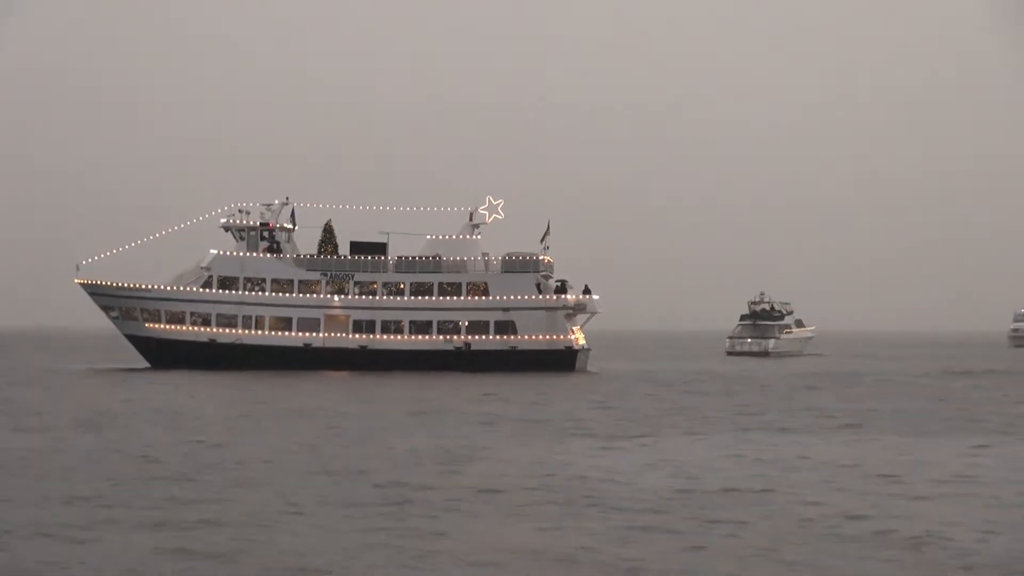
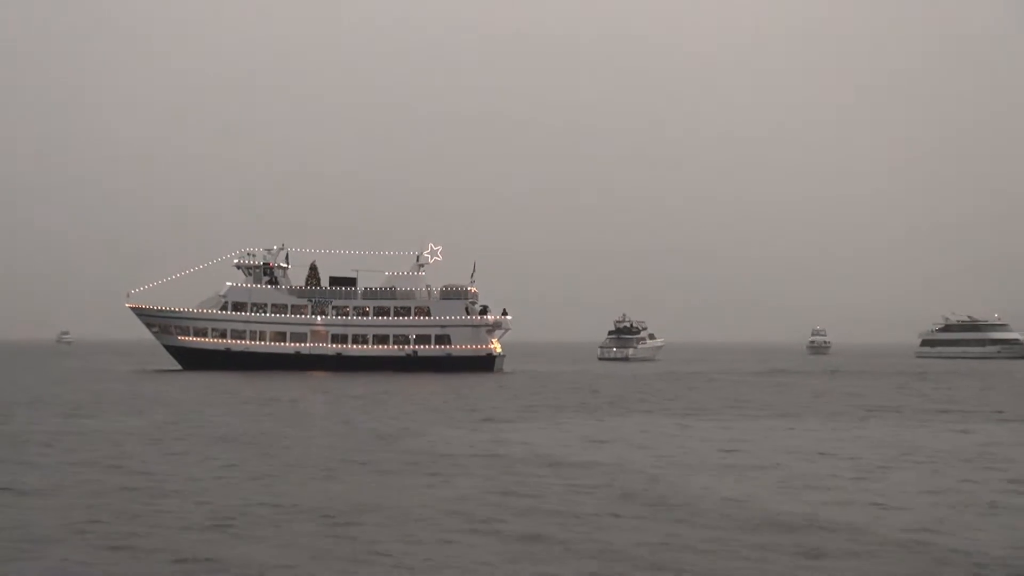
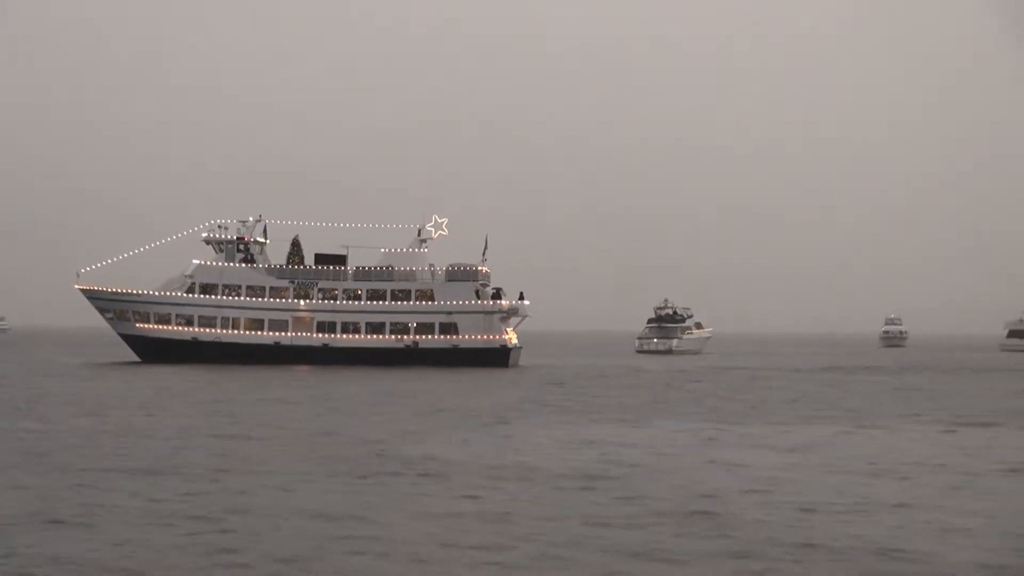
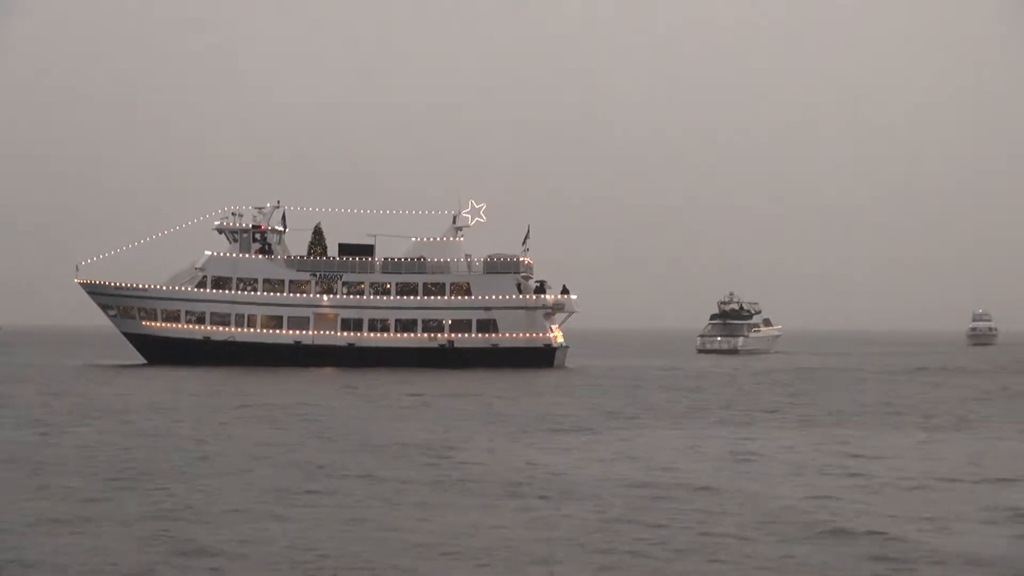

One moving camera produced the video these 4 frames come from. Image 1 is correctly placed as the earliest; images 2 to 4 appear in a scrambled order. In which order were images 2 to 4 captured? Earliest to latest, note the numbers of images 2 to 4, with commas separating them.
4, 3, 2
